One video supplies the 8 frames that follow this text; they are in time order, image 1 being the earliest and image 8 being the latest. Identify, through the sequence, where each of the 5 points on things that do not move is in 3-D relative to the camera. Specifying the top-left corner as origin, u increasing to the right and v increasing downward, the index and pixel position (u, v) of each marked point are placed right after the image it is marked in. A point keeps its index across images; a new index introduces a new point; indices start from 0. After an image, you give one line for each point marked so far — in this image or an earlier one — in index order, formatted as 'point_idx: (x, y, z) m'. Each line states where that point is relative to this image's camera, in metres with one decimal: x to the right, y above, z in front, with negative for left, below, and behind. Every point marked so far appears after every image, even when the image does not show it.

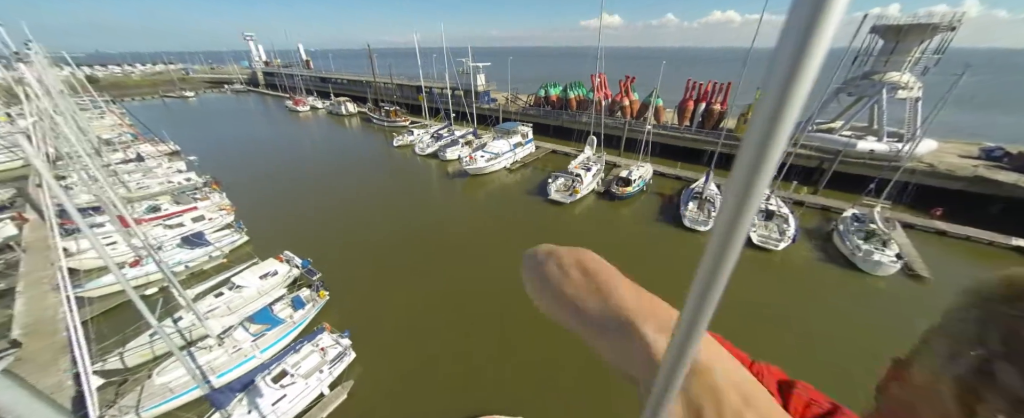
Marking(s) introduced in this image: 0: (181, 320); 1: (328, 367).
0: (-13.7, -4.7, +12.2) m
1: (-6.8, -5.9, +11.4) m
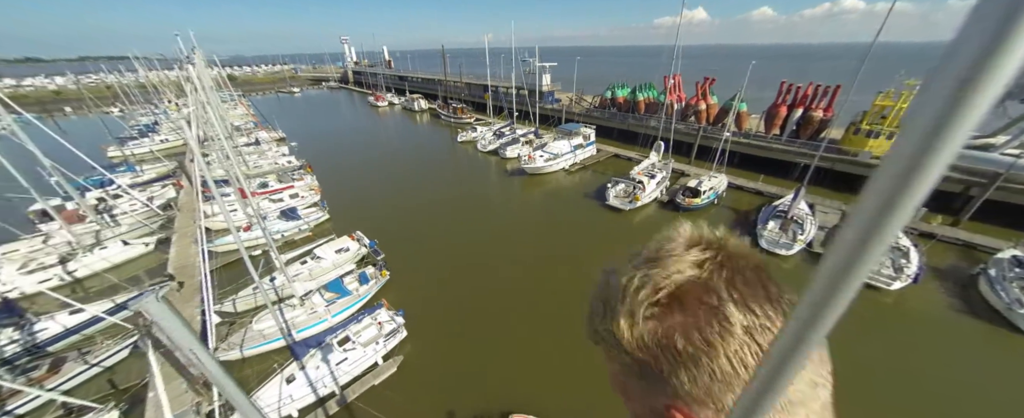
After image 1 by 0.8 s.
0: (-11.7, -3.6, +14.9) m
1: (-5.2, -5.4, +12.7) m
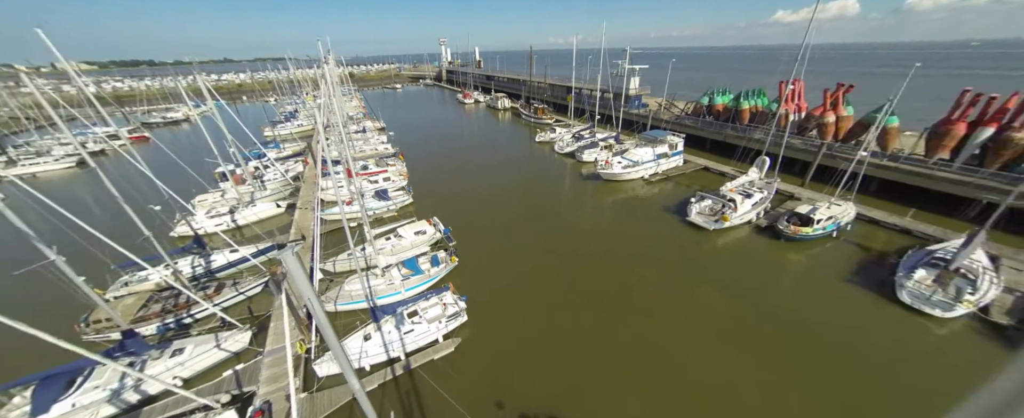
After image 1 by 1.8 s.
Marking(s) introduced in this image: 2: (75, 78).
0: (-8.4, -2.3, +17.5) m
1: (-3.0, -4.9, +13.9) m
2: (-22.5, +6.6, +16.2) m
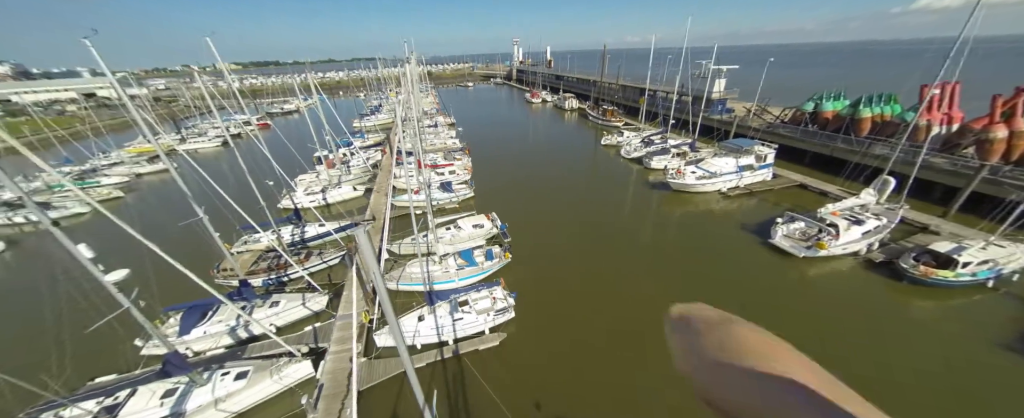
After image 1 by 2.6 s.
0: (-5.2, -1.6, +19.0) m
1: (-0.8, -4.7, +14.2) m
2: (-18.3, +8.5, +20.5) m
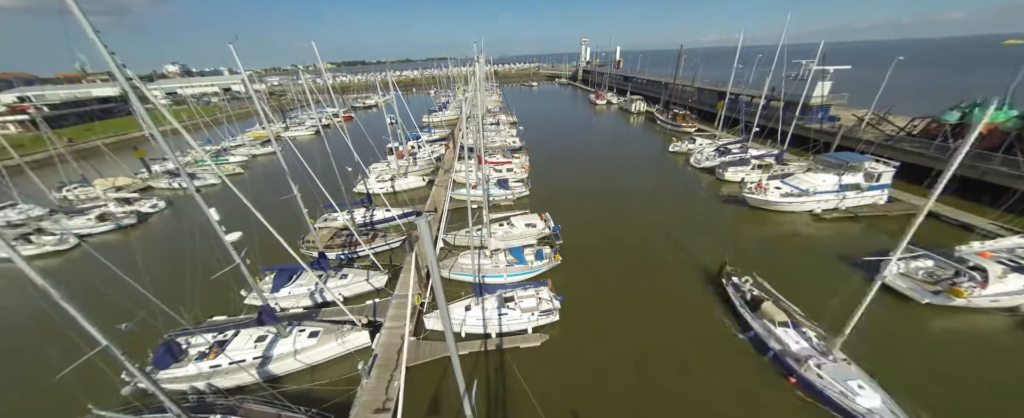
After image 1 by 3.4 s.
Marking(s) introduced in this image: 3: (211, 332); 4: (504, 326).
0: (-1.9, -1.3, +19.6) m
1: (+1.2, -4.7, +14.2) m
2: (-13.5, +10.0, +23.5) m
3: (-11.2, -4.5, +11.7) m
4: (-0.3, -5.2, +14.2) m
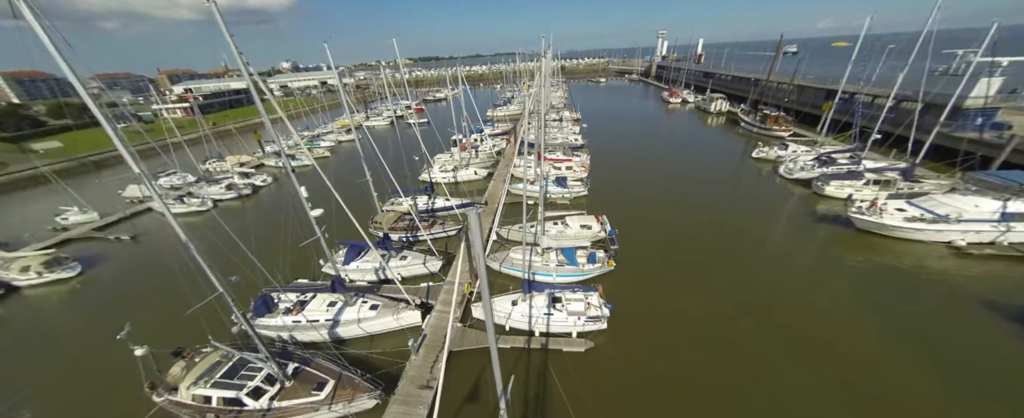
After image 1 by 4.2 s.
0: (+1.6, -1.1, +19.5) m
1: (+3.2, -4.8, +13.7) m
2: (-8.0, +11.1, +25.5) m
3: (-9.3, -3.5, +13.7) m
4: (+1.7, -5.2, +14.0) m
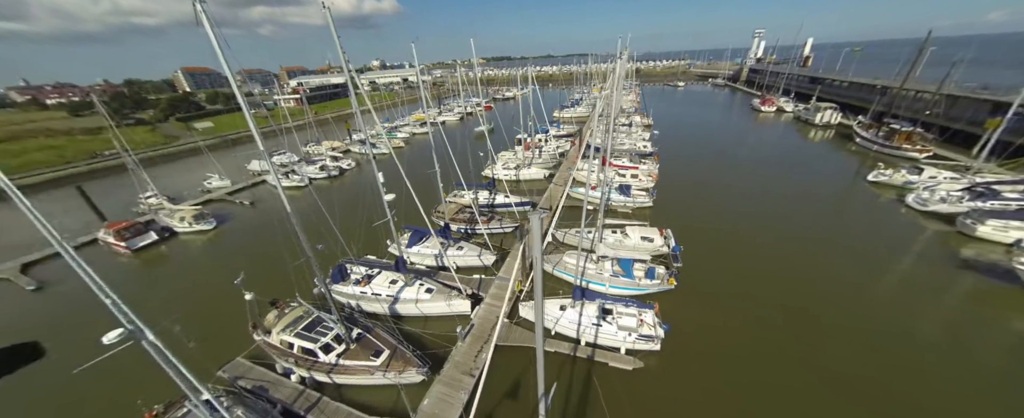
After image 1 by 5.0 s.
0: (+5.1, -1.4, +18.8) m
1: (+5.1, -5.2, +12.8) m
2: (-1.9, +11.7, +26.4) m
3: (-7.0, -2.7, +15.3) m
4: (+3.7, -5.4, +13.4) m
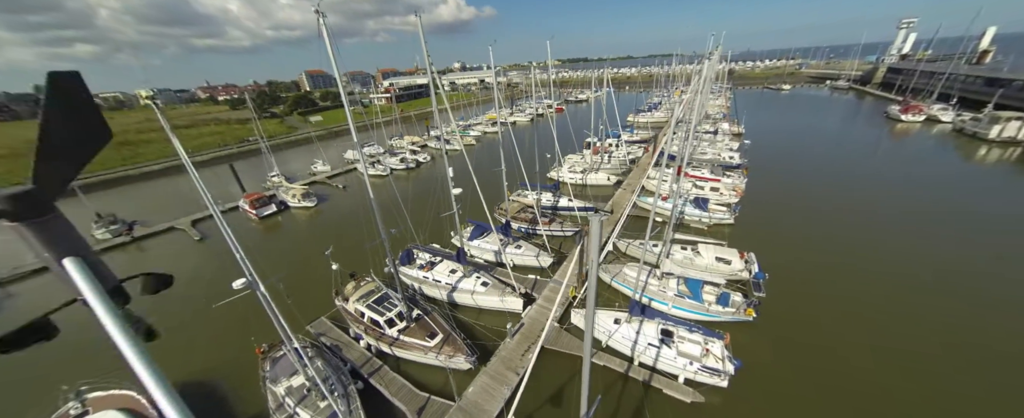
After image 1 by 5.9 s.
0: (+8.5, -2.1, +17.3) m
1: (+6.9, -5.8, +11.5) m
2: (+4.5, +11.4, +26.1) m
3: (-4.1, -2.3, +16.4) m
4: (+5.6, -5.9, +12.4) m
